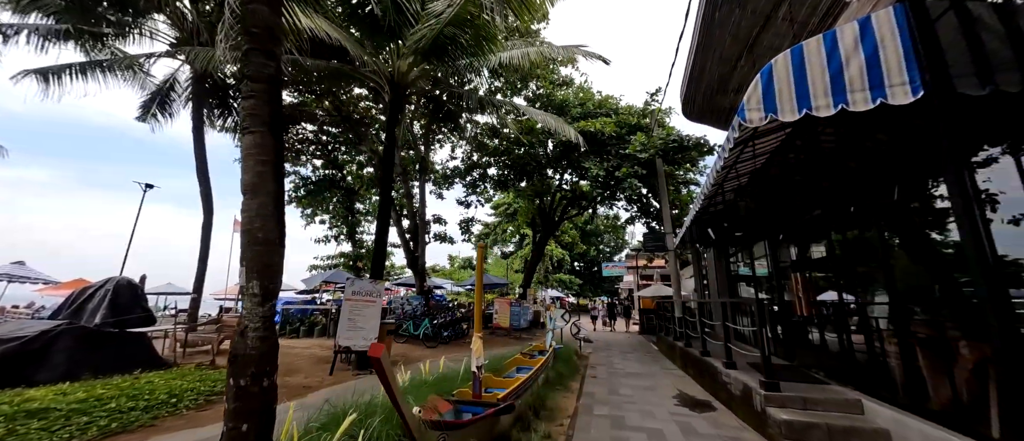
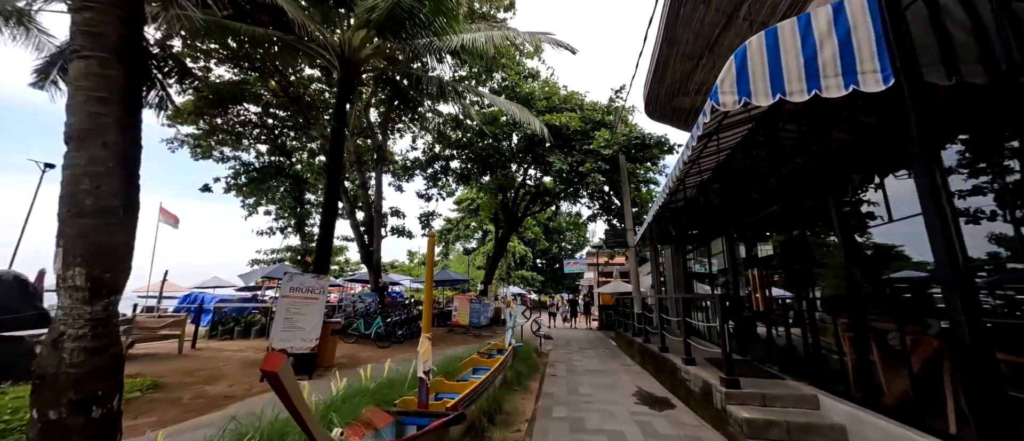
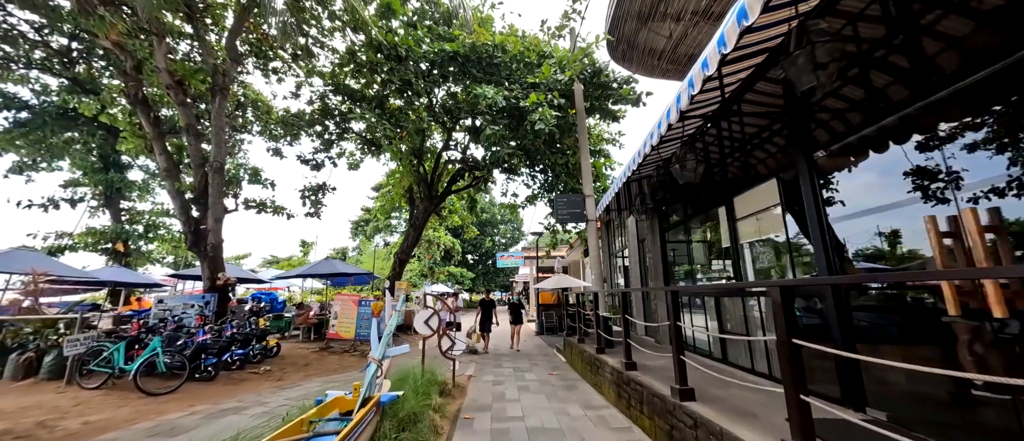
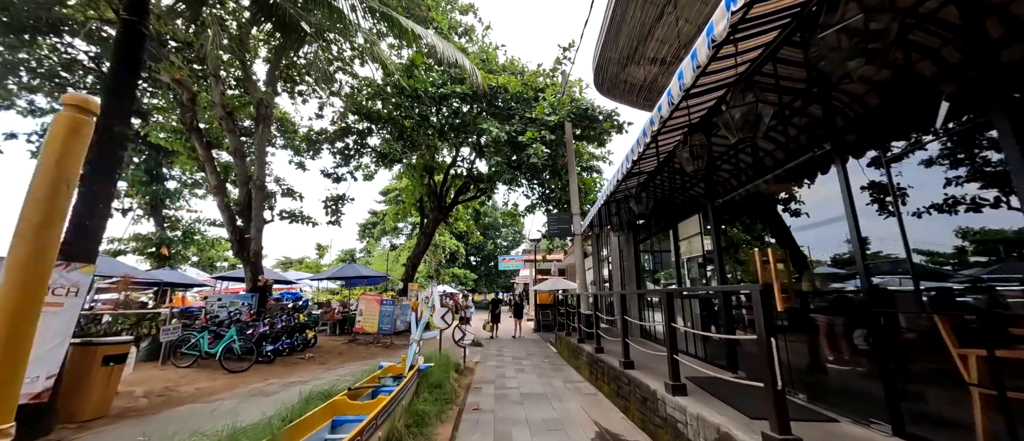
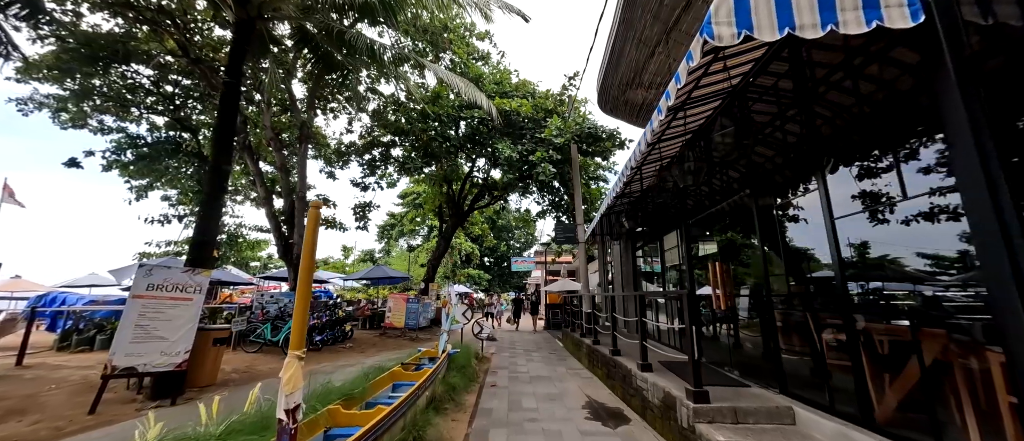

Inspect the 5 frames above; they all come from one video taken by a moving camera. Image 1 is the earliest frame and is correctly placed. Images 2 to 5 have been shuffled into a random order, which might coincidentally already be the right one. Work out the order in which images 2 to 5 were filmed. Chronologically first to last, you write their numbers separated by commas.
2, 5, 4, 3
